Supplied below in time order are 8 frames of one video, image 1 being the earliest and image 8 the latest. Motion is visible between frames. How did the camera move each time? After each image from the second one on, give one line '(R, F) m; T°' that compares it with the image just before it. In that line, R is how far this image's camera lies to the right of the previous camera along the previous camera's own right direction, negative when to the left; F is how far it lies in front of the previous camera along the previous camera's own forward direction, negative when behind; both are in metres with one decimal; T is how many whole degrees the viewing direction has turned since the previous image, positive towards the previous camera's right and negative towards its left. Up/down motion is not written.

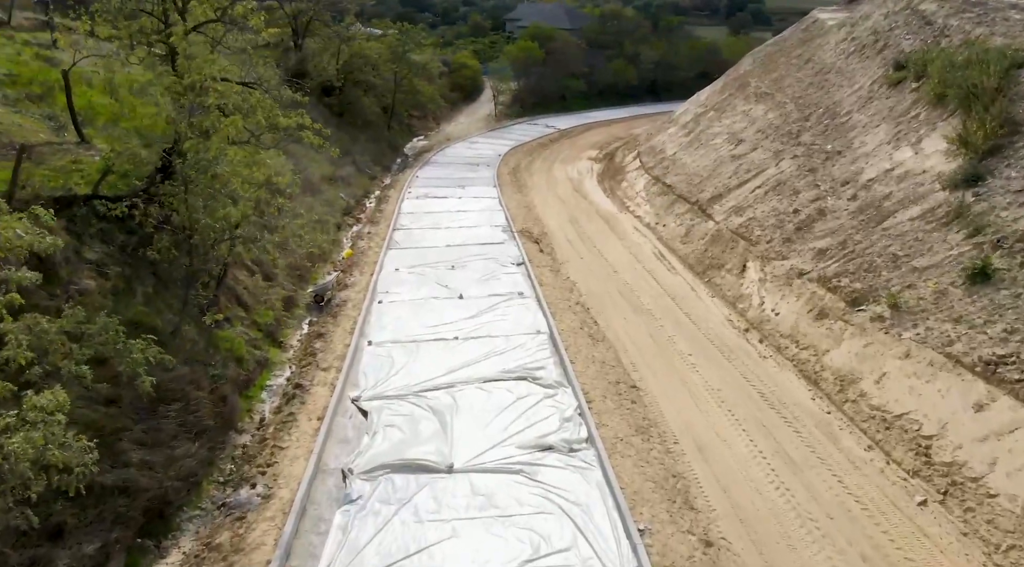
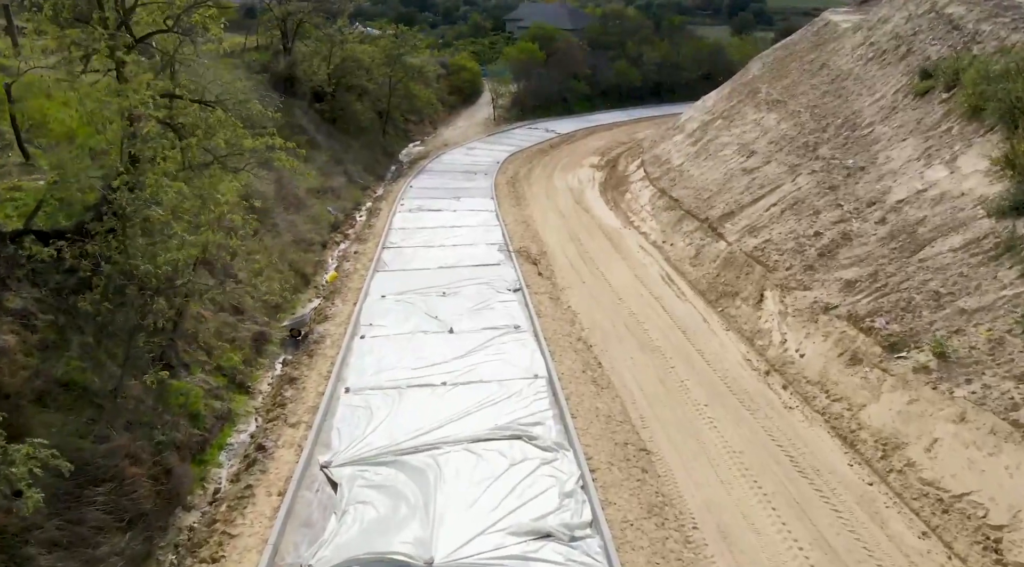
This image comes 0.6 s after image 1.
(+0.1, +1.4) m; 0°
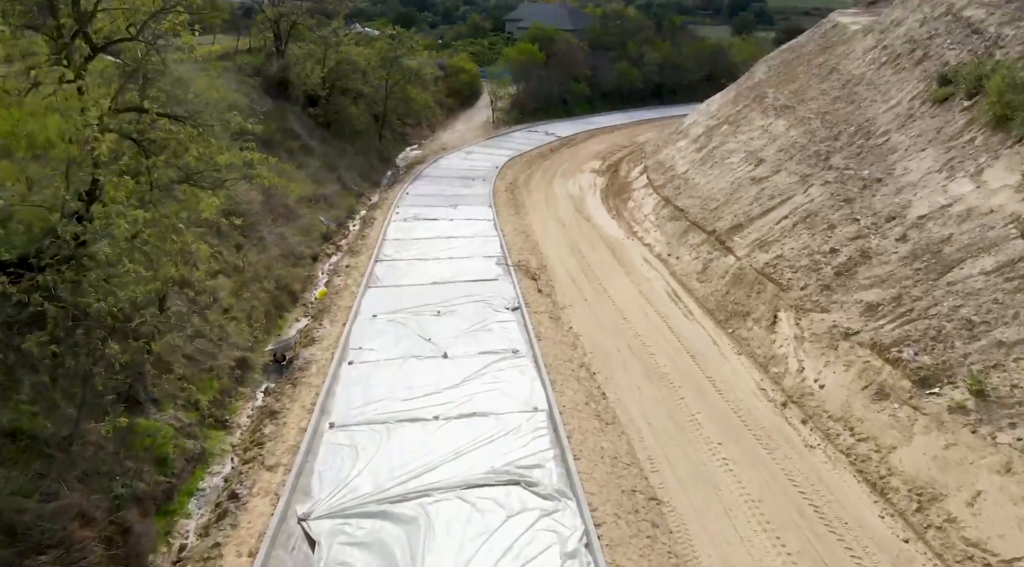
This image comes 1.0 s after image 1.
(0.0, +0.8) m; 0°
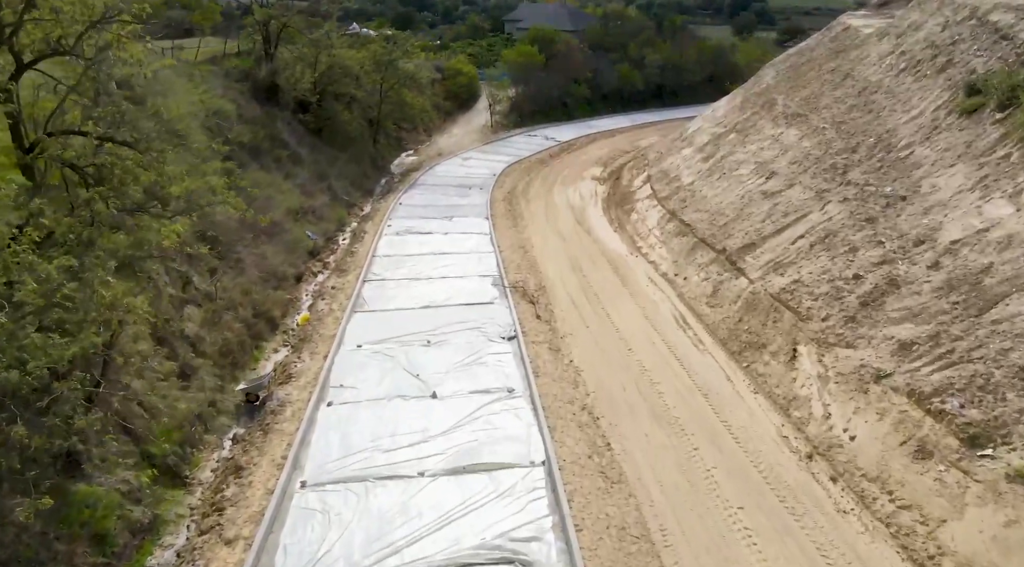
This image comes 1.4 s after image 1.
(+0.1, +1.2) m; 0°
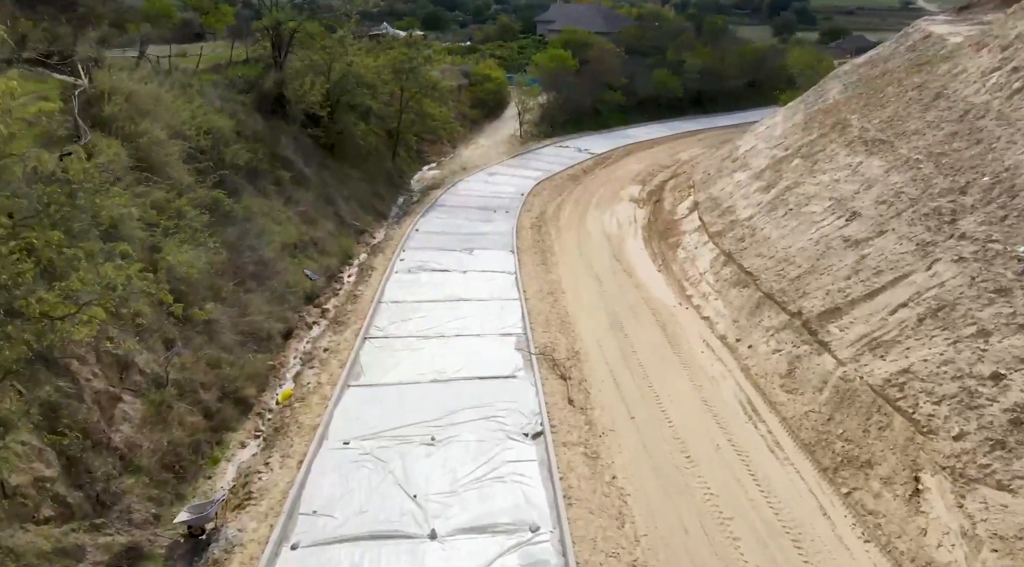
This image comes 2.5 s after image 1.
(0.0, +3.0) m; -2°
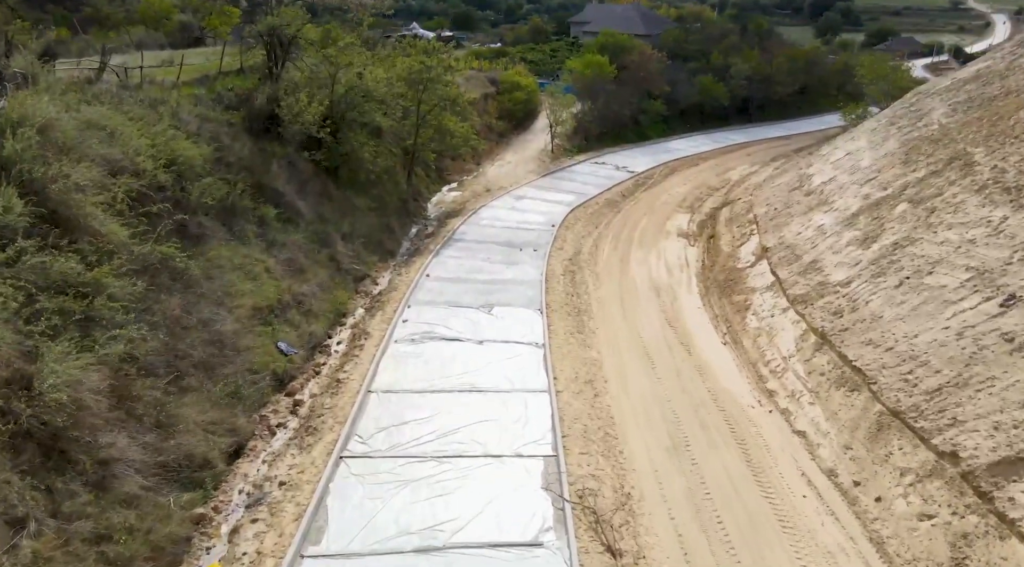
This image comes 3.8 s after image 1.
(0.0, +4.2) m; -2°
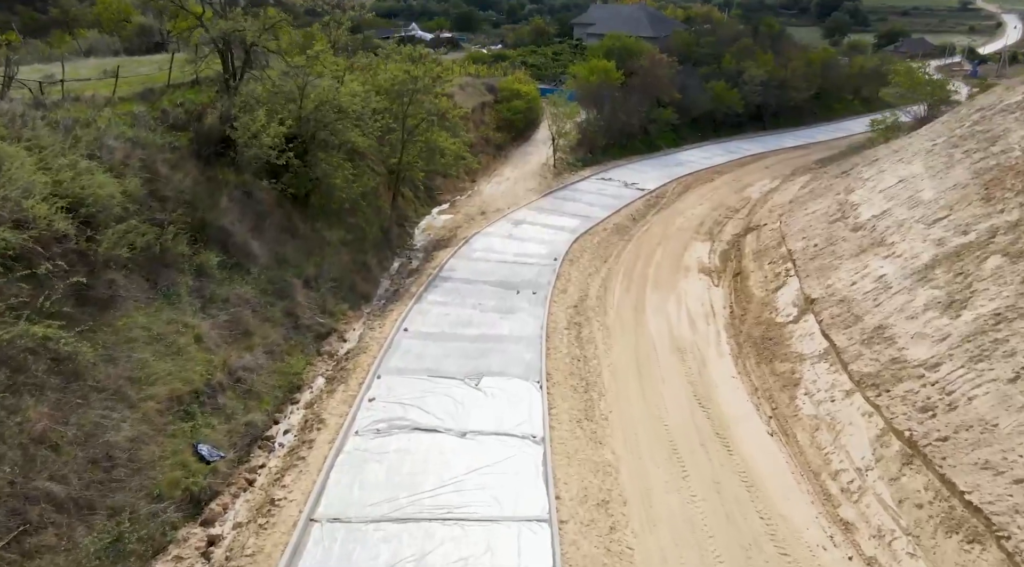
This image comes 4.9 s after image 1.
(+0.2, +3.5) m; 0°
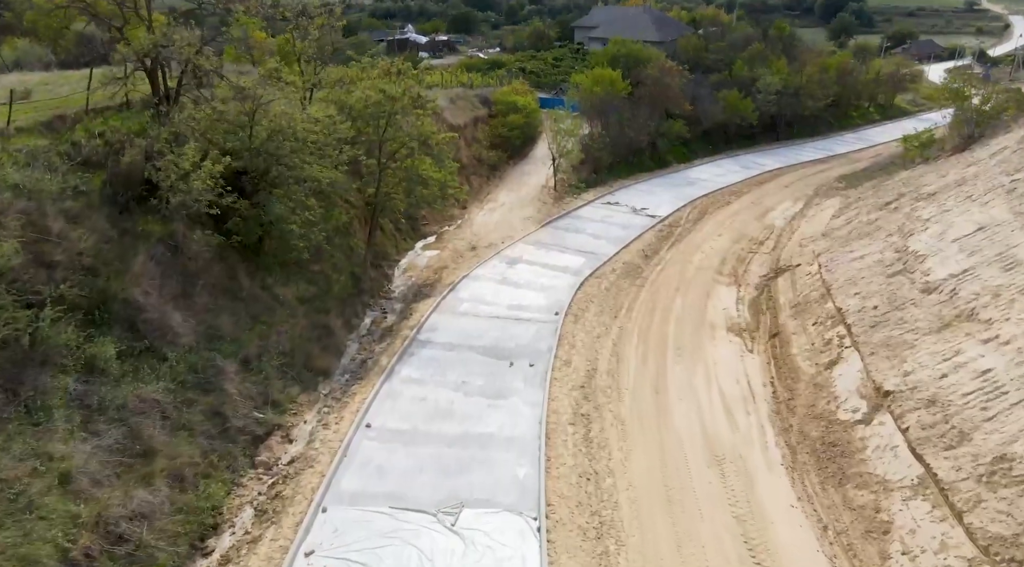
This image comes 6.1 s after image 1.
(+0.2, +3.9) m; 0°
